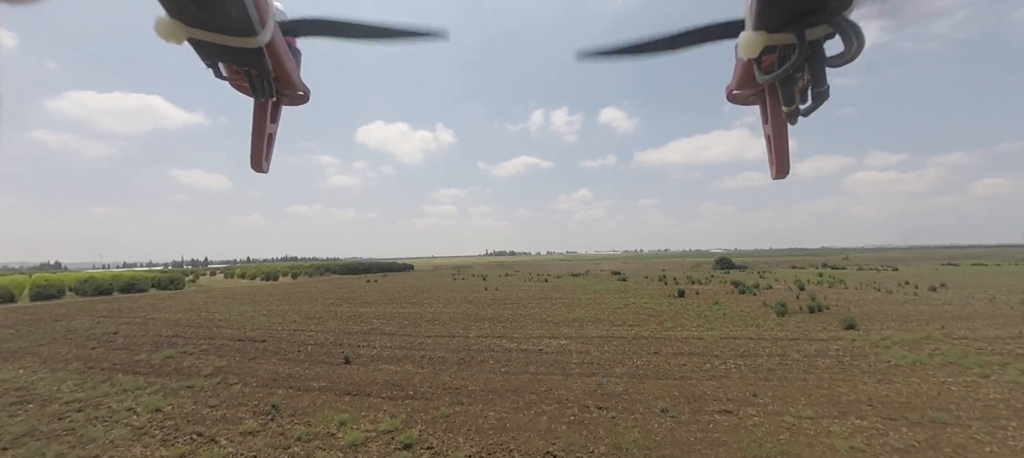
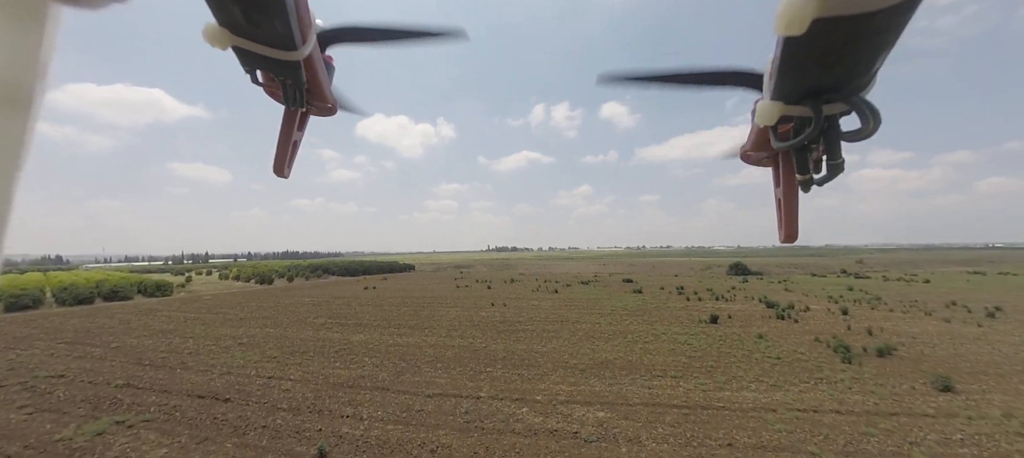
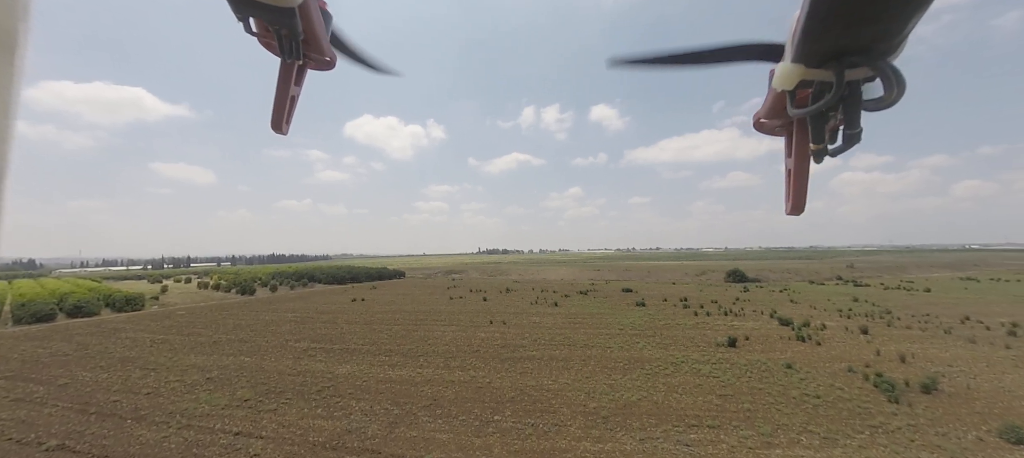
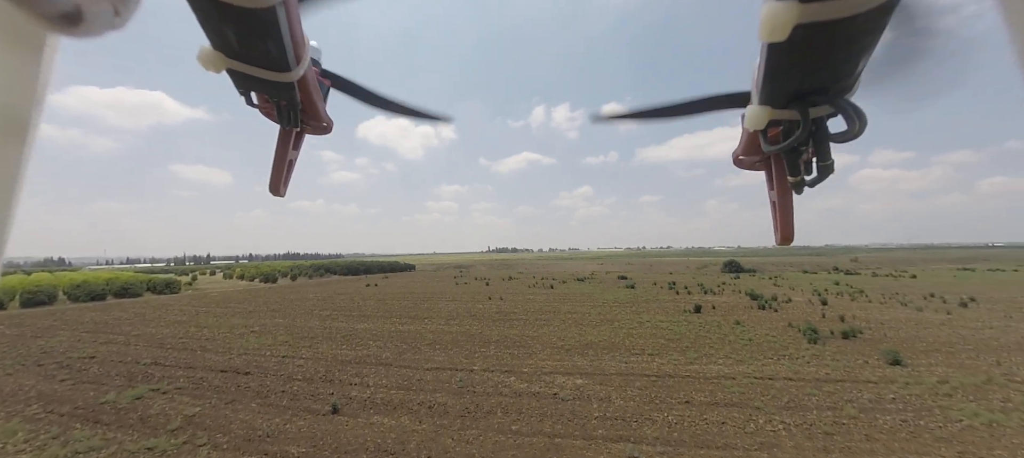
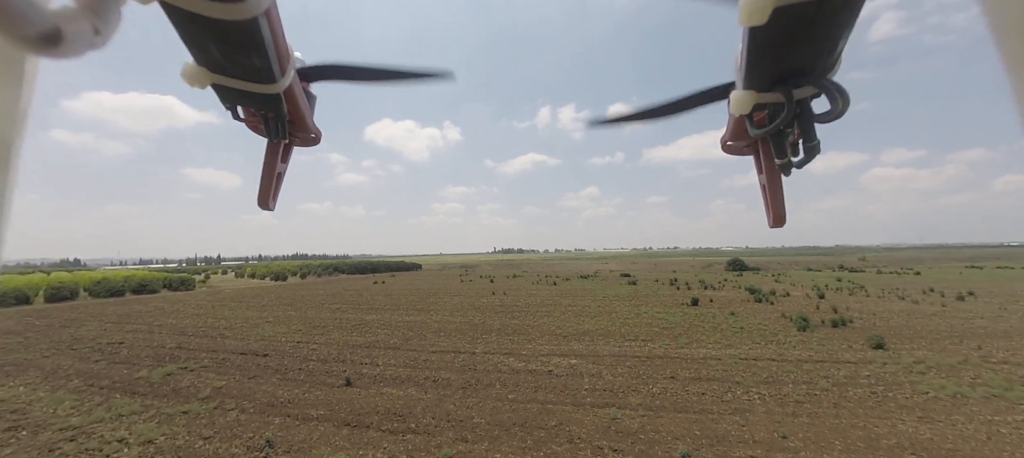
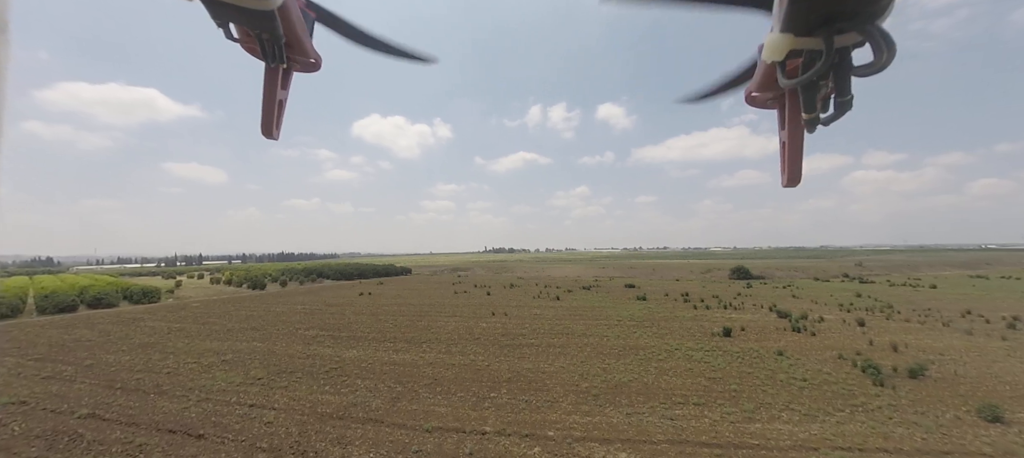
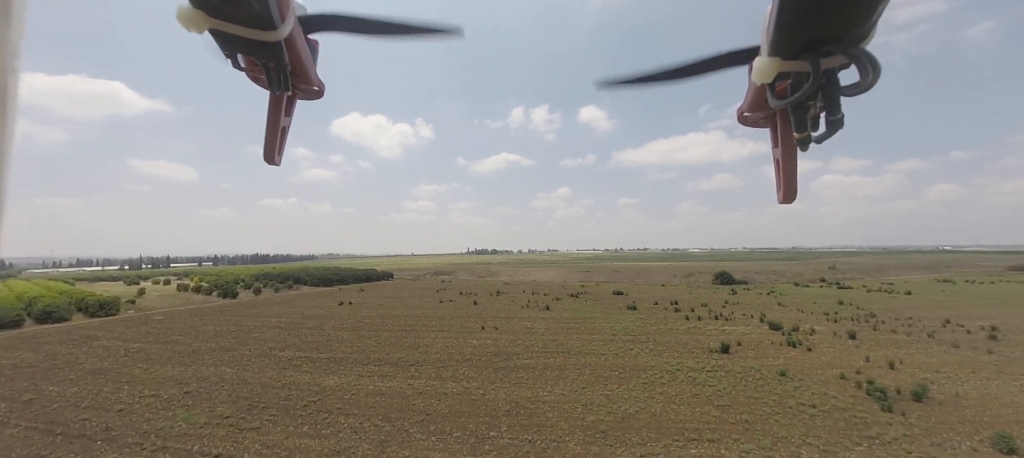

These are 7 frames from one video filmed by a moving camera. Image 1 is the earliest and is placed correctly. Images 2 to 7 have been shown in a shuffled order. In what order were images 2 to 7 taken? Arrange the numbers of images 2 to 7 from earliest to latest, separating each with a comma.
5, 4, 2, 6, 3, 7
